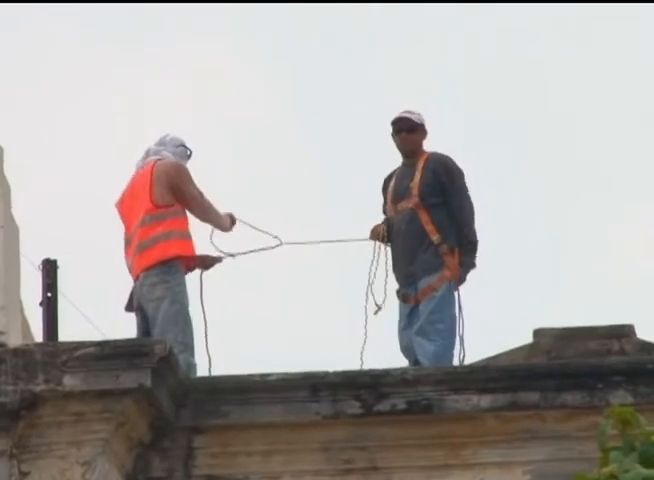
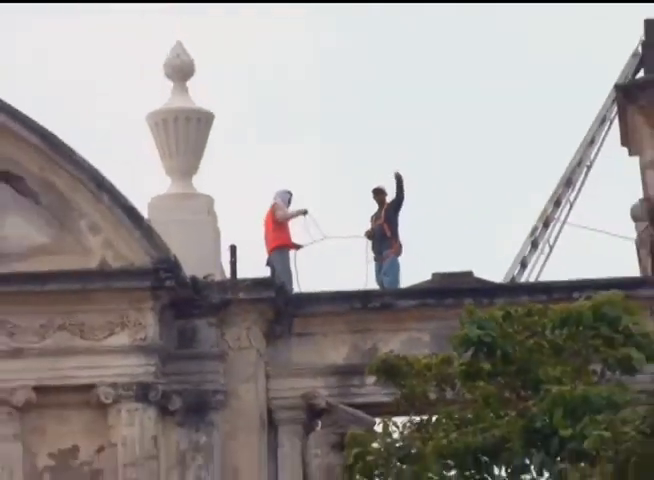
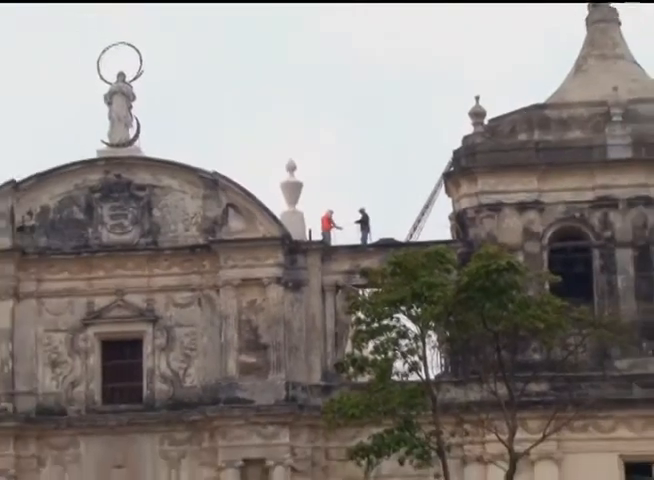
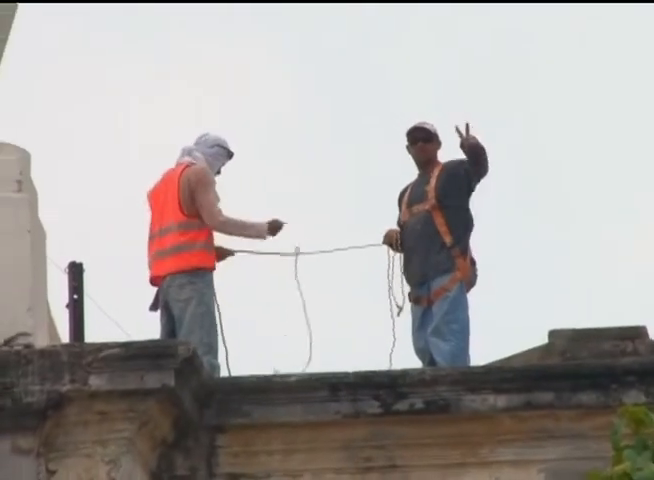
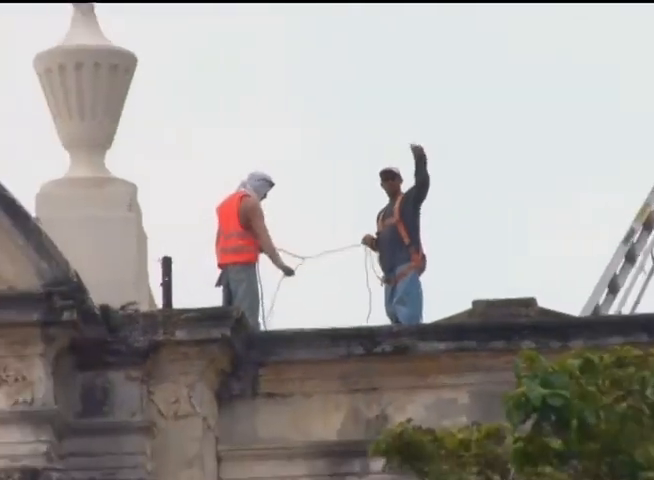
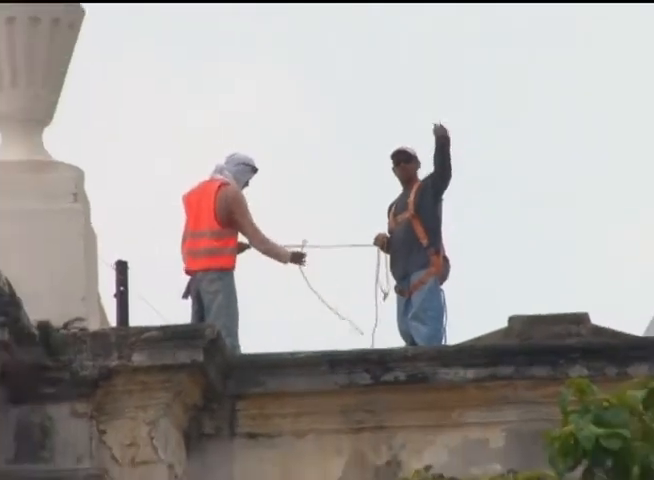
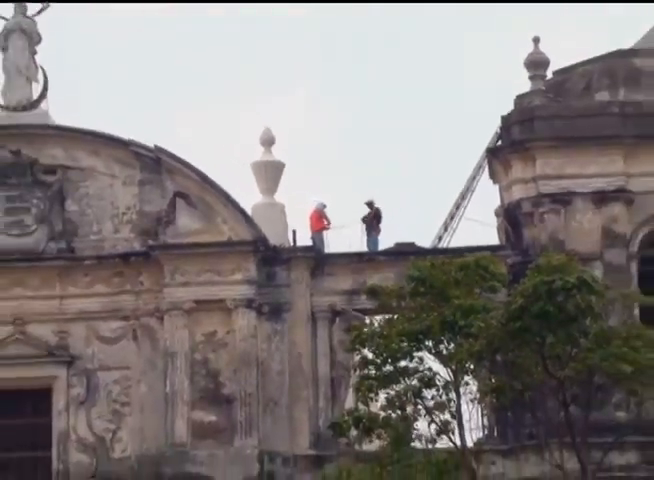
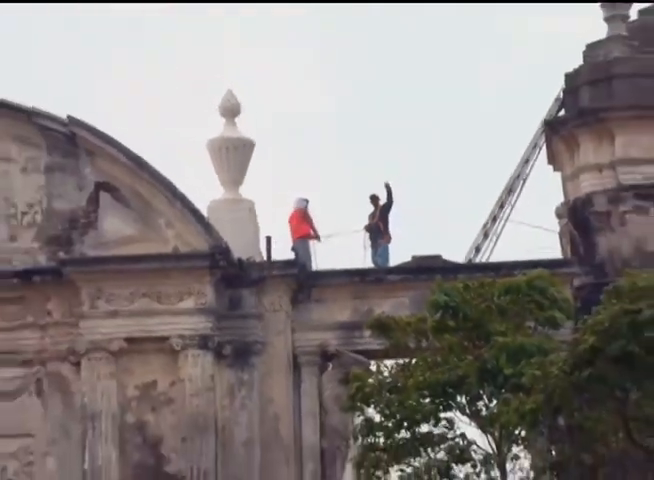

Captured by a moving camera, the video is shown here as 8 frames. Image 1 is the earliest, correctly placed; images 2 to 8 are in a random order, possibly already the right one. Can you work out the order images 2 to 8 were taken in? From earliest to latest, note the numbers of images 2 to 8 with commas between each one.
4, 6, 5, 2, 8, 7, 3
